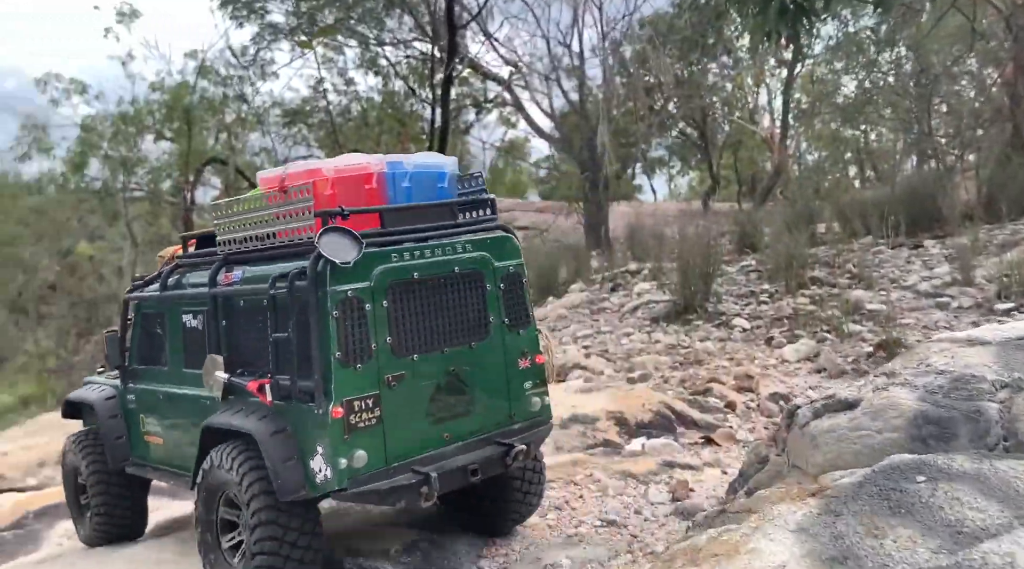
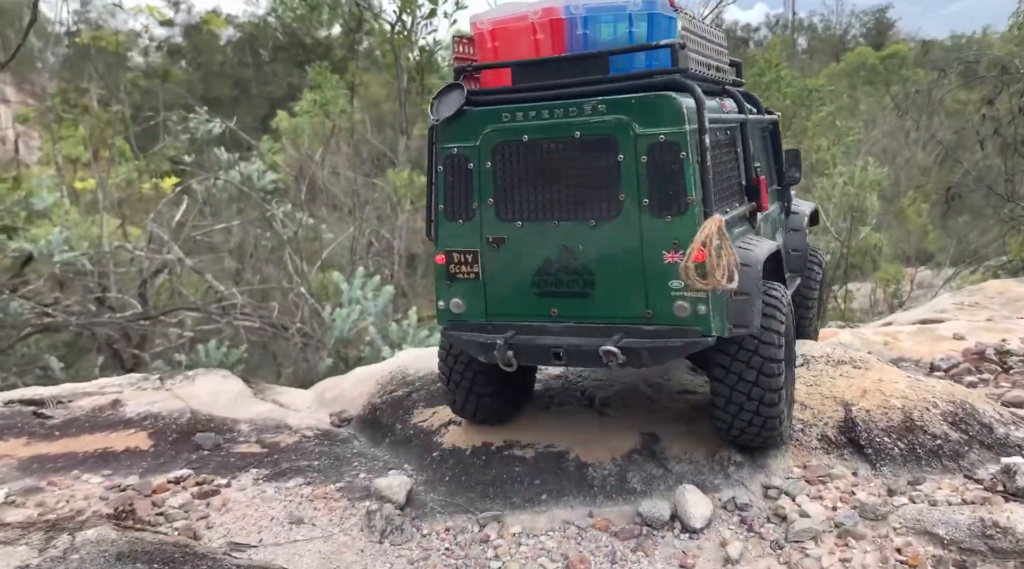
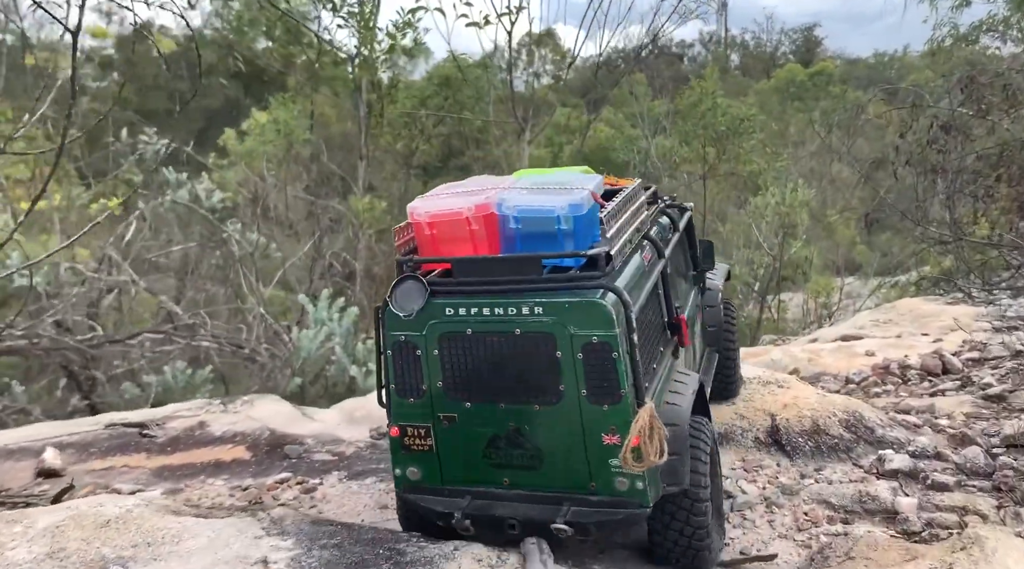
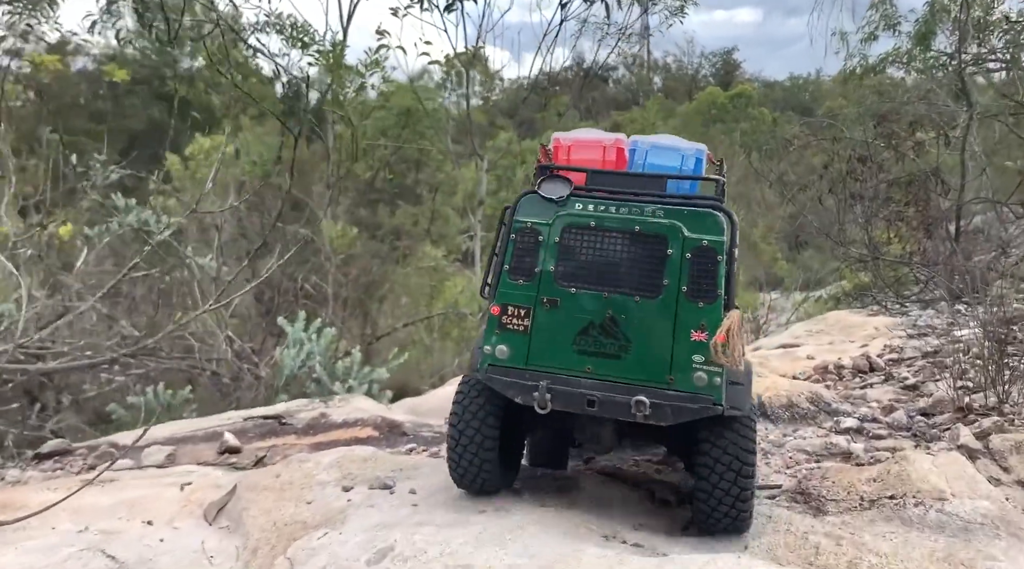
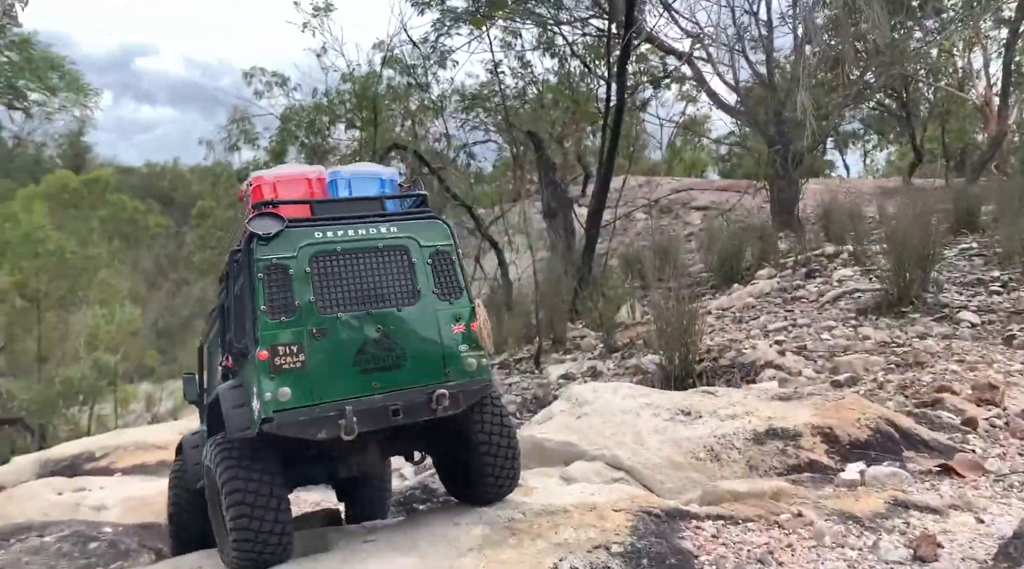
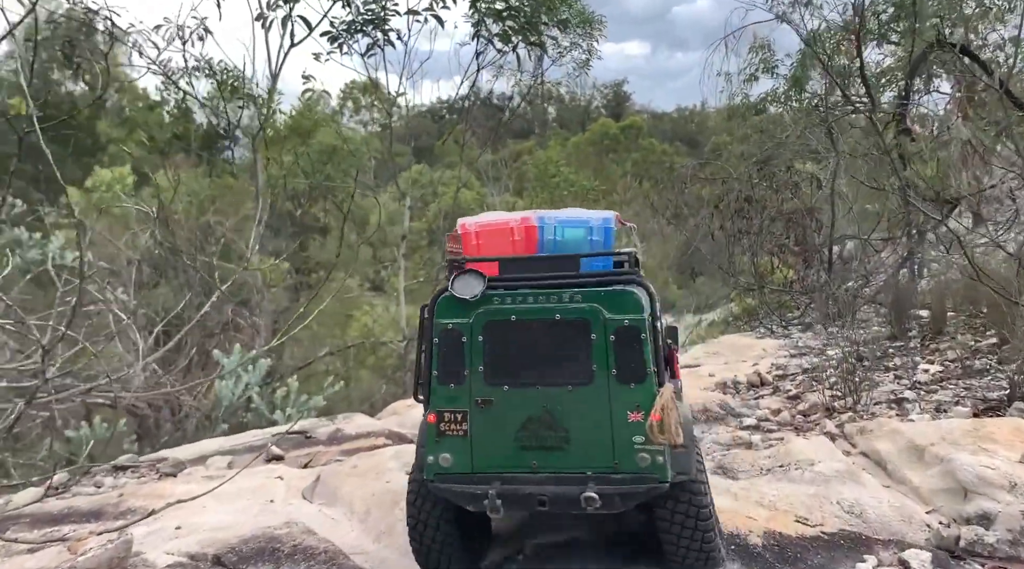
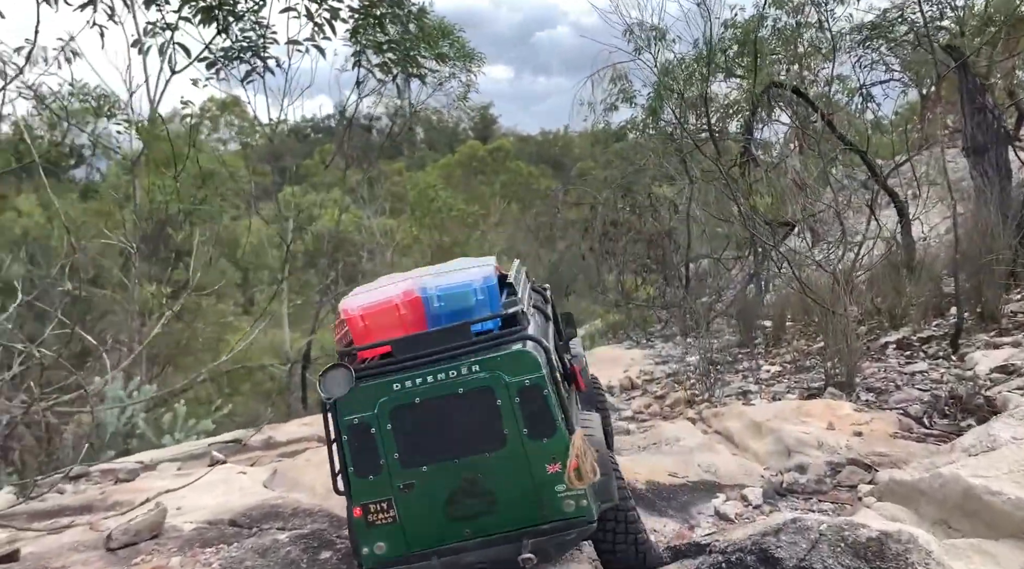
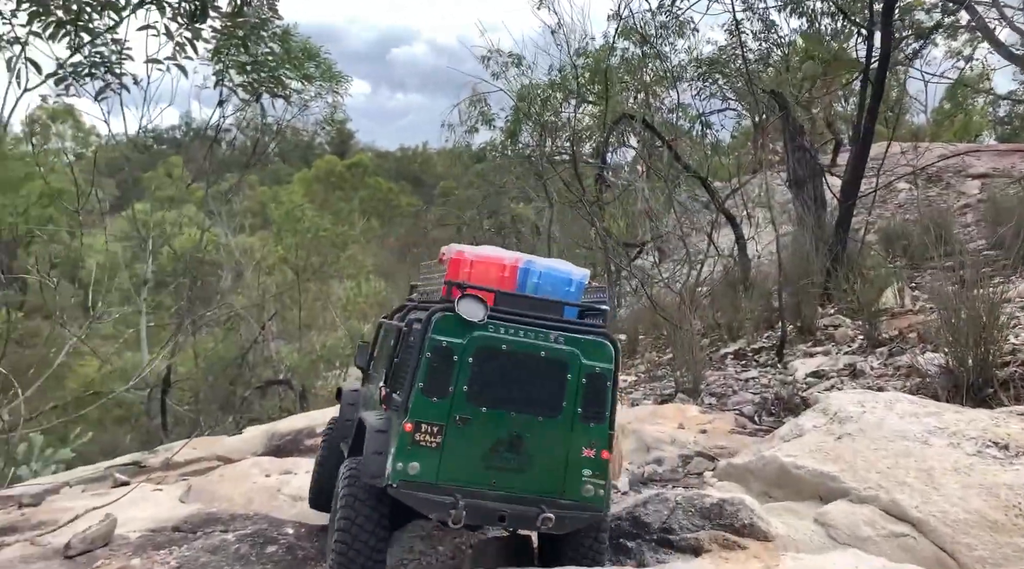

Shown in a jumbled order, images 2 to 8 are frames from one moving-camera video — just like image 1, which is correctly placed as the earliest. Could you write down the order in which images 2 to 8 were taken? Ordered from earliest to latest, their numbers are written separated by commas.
5, 8, 7, 6, 4, 3, 2
